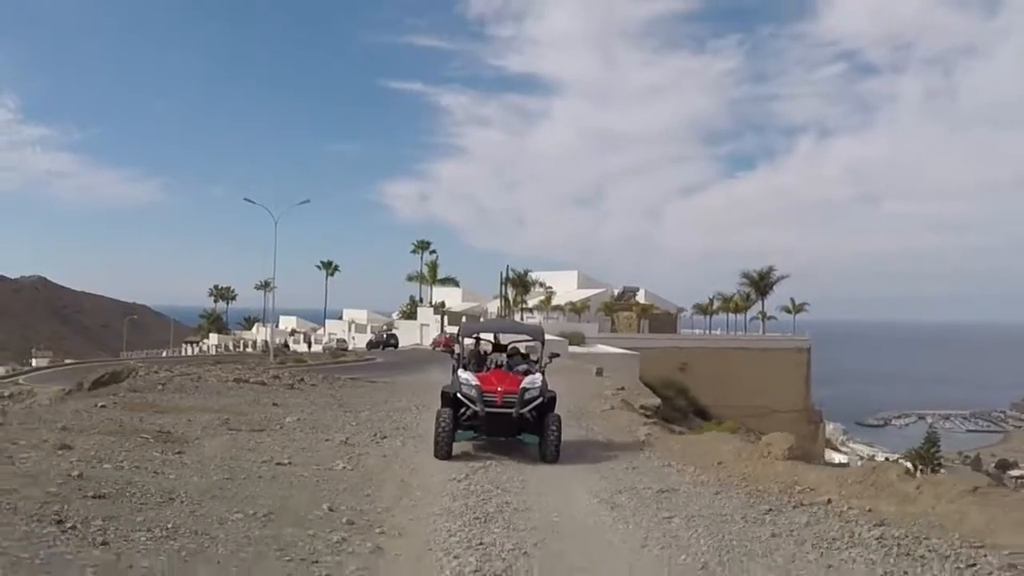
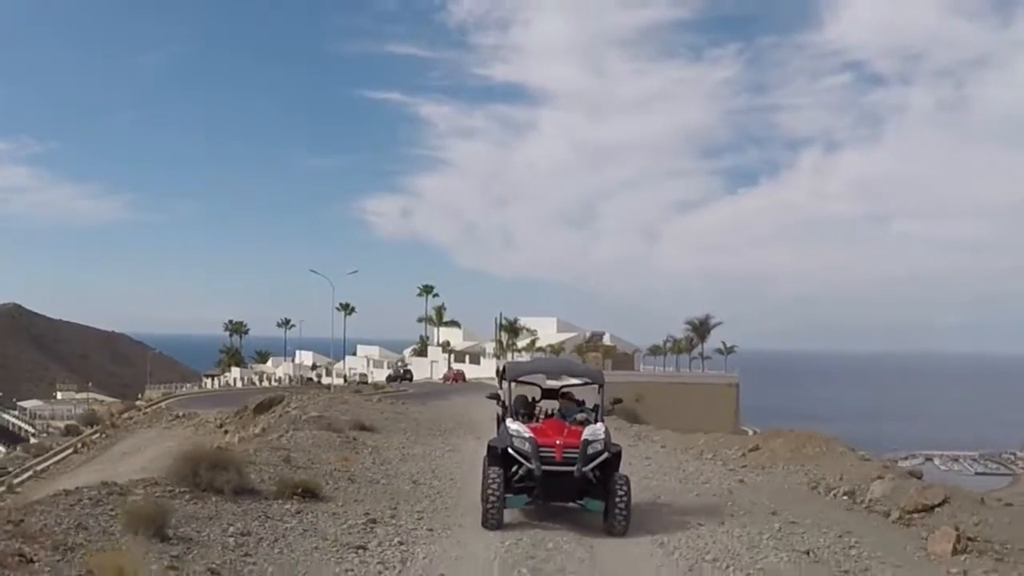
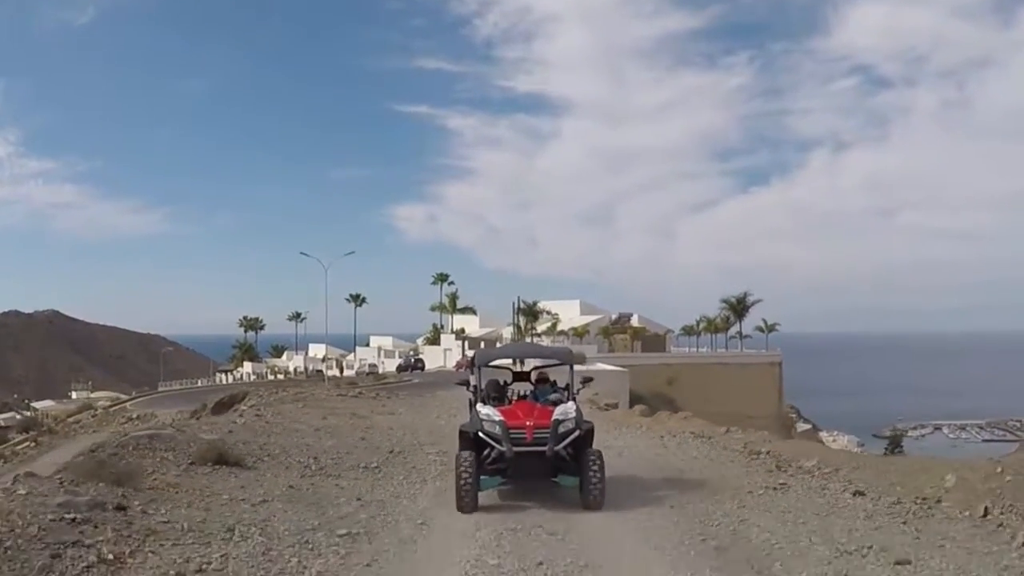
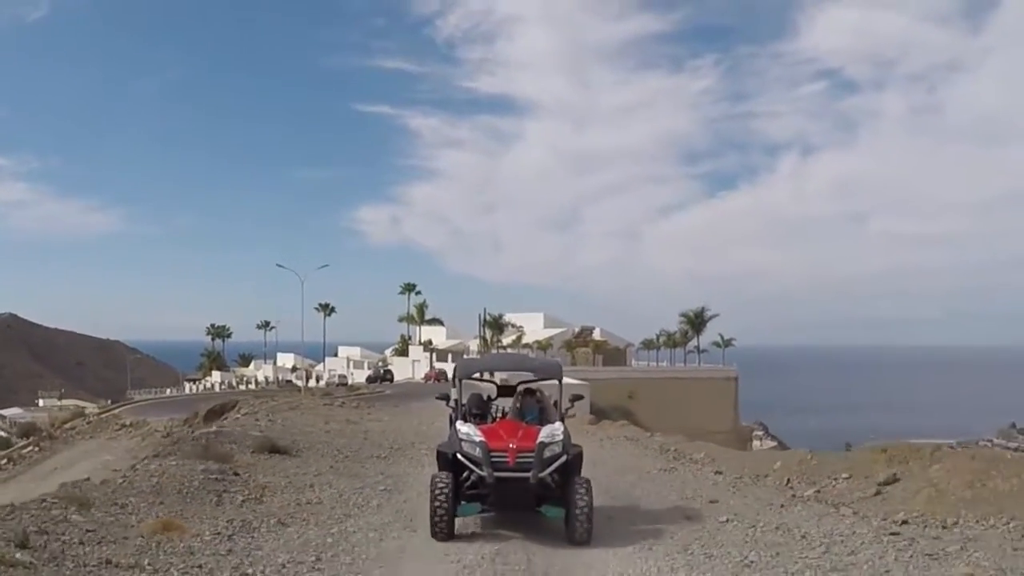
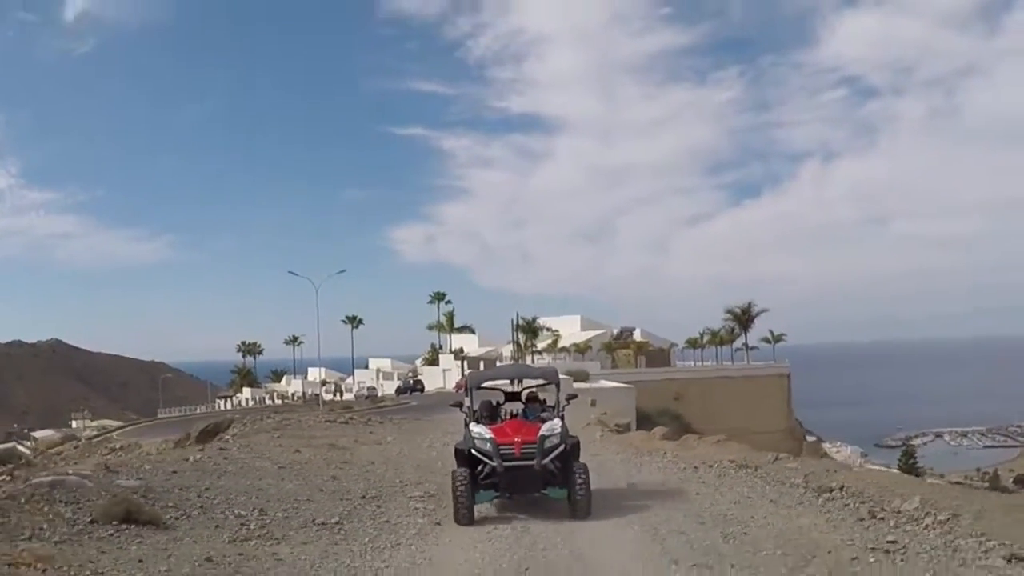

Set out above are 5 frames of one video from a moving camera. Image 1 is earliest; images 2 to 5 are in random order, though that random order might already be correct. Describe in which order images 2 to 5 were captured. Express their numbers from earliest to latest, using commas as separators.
5, 3, 4, 2
